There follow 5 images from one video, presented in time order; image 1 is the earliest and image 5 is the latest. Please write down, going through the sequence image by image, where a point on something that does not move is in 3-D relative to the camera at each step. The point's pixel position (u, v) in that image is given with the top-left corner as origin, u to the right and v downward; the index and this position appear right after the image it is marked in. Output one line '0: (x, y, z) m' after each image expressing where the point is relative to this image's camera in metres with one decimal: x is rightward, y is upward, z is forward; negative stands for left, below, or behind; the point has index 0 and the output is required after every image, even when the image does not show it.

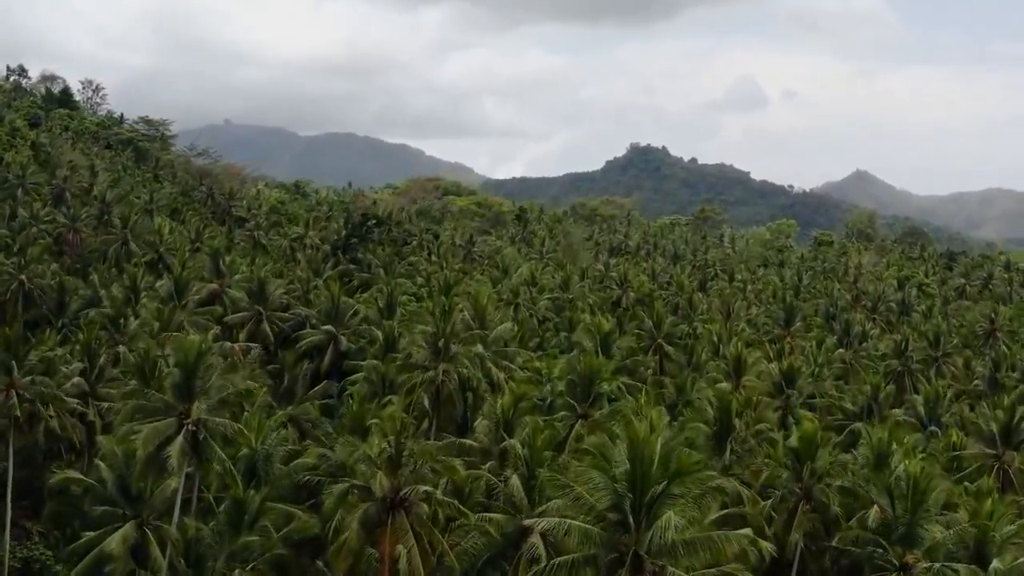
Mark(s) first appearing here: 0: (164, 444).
0: (-7.9, -3.6, +19.7) m
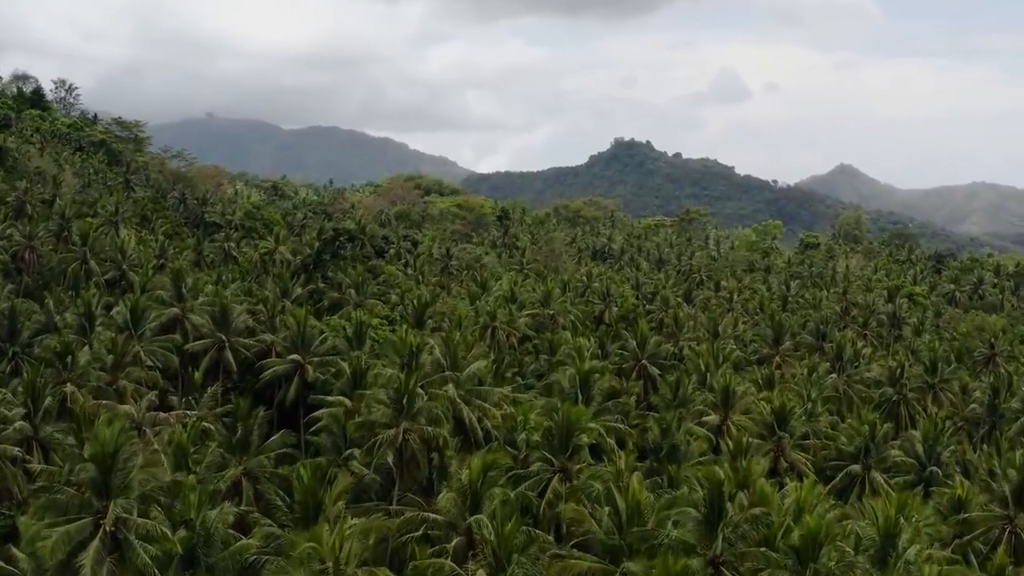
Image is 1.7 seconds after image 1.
0: (-8.6, -5.2, +17.3) m
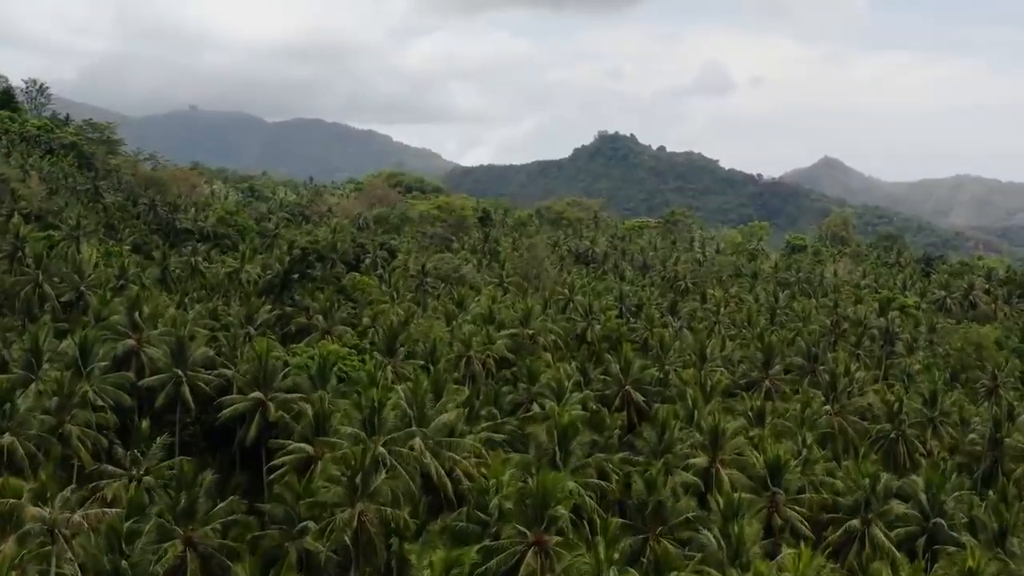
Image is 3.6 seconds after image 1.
0: (-9.3, -6.9, +14.6) m
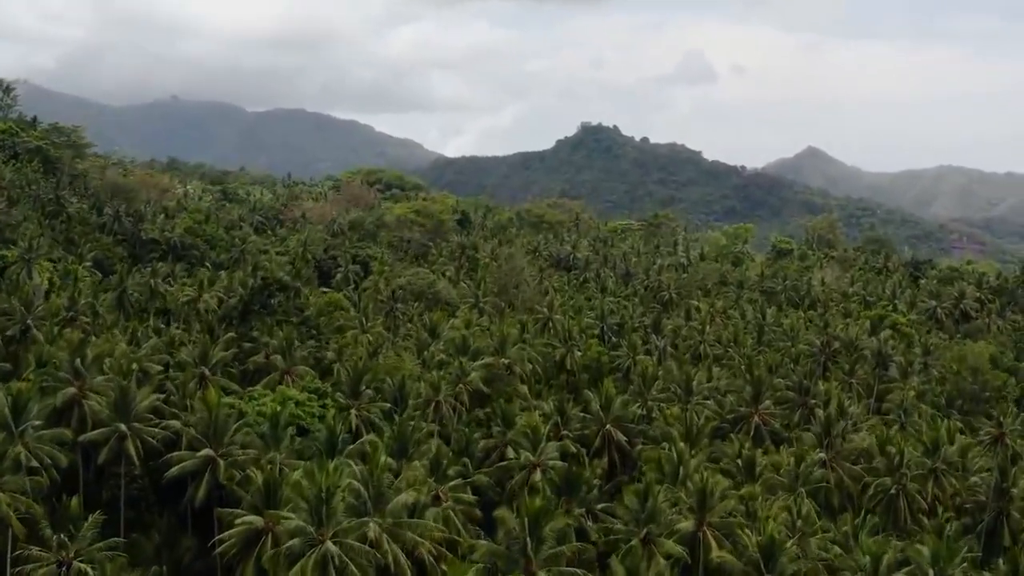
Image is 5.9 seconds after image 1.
0: (-10.1, -9.3, +11.5) m
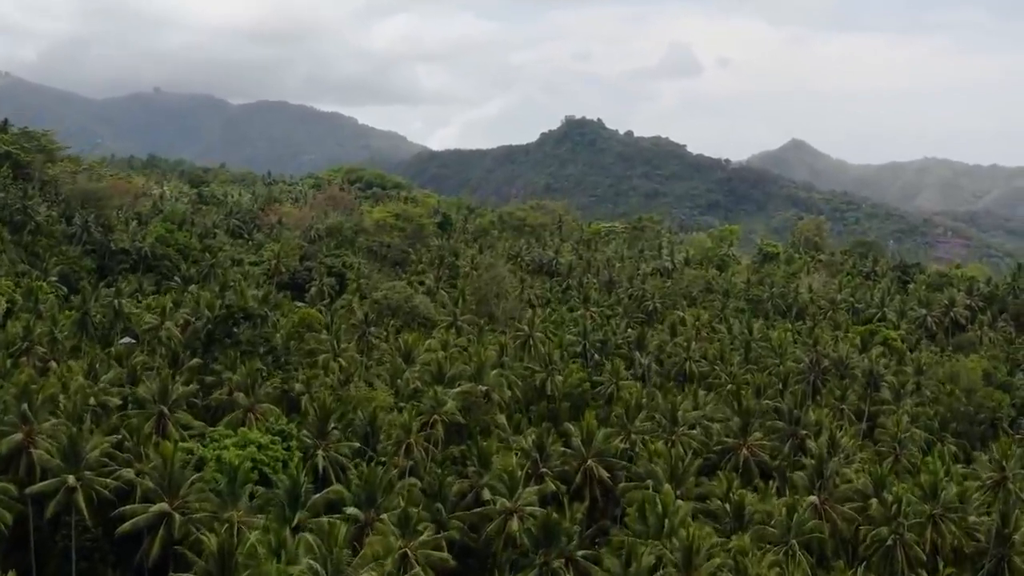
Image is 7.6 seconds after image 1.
0: (-10.7, -11.3, +9.2) m
